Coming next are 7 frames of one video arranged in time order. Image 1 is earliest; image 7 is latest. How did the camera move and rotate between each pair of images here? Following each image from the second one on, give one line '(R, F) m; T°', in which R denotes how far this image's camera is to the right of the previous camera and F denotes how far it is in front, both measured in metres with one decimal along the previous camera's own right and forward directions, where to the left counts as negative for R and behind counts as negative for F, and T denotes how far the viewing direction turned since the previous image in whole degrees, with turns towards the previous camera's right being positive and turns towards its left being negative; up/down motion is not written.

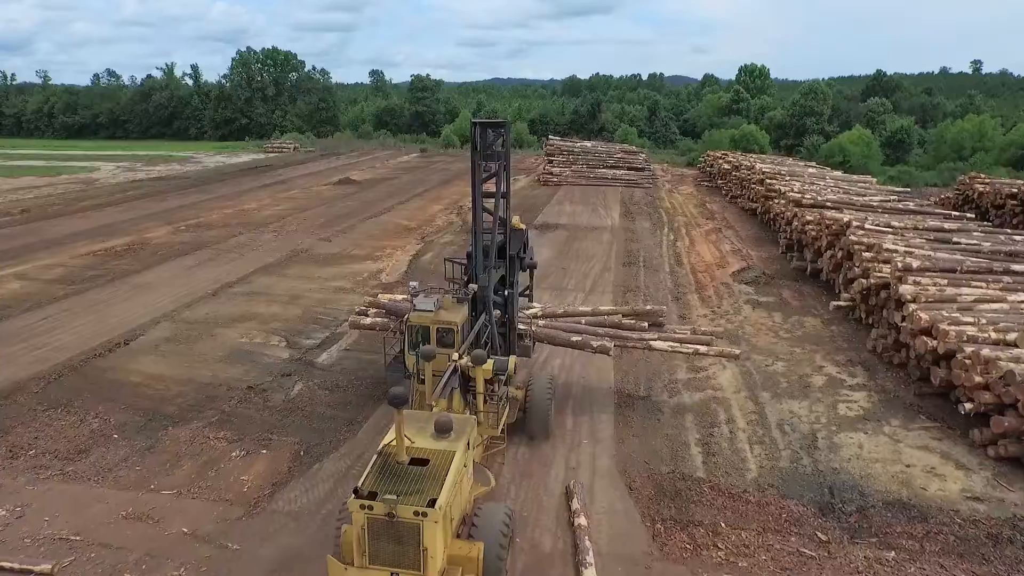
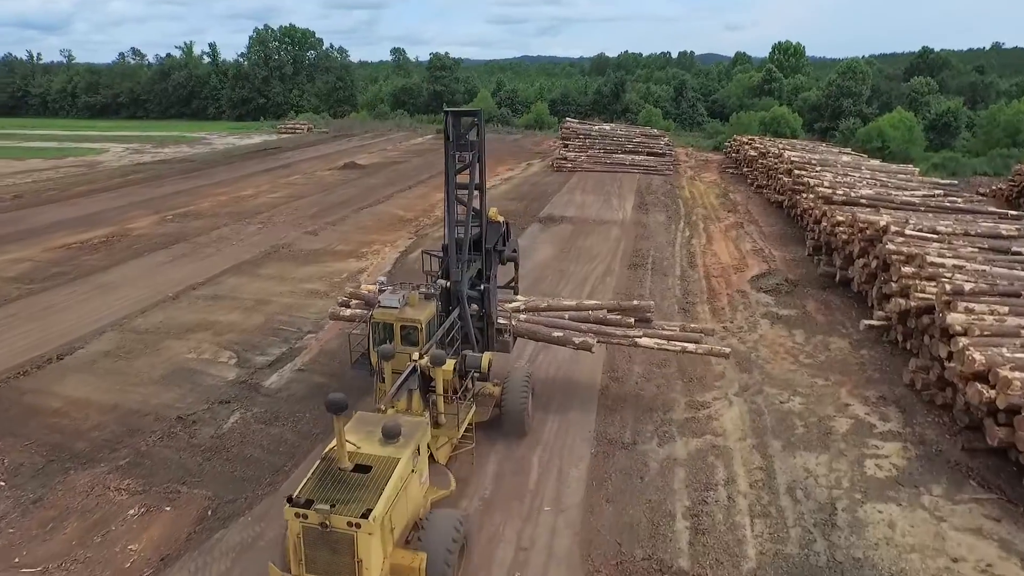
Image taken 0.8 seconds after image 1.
(+0.9, +1.6) m; -3°
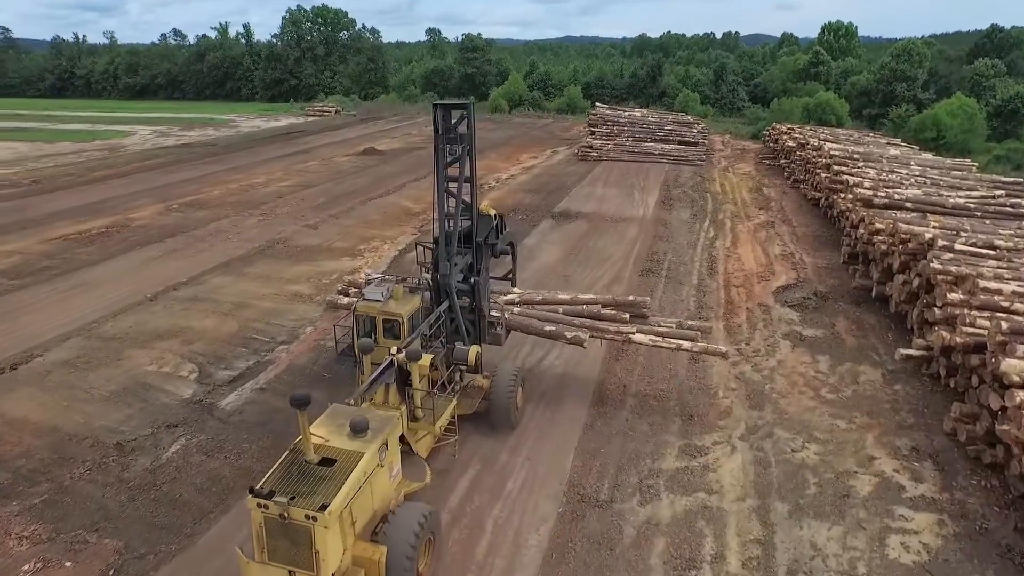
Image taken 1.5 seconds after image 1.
(+0.9, +1.2) m; -3°
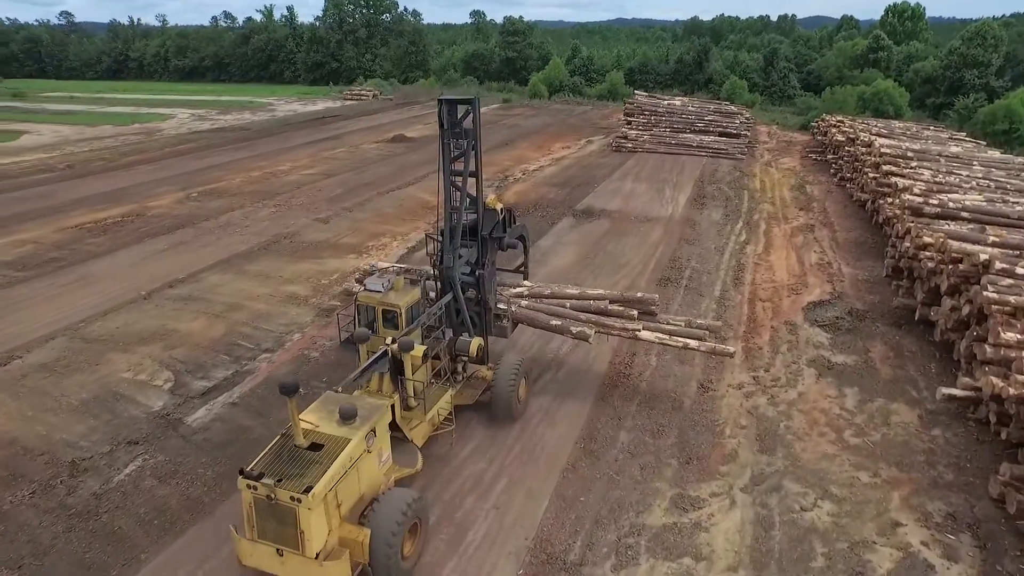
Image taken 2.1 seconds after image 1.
(+0.8, +0.9) m; -4°
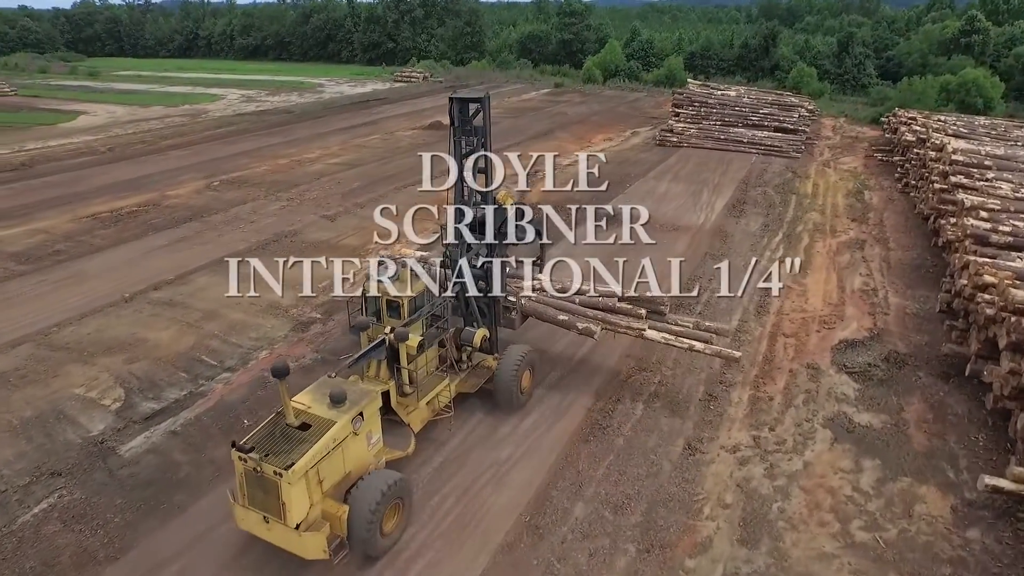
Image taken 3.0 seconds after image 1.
(+1.4, +1.2) m; -6°
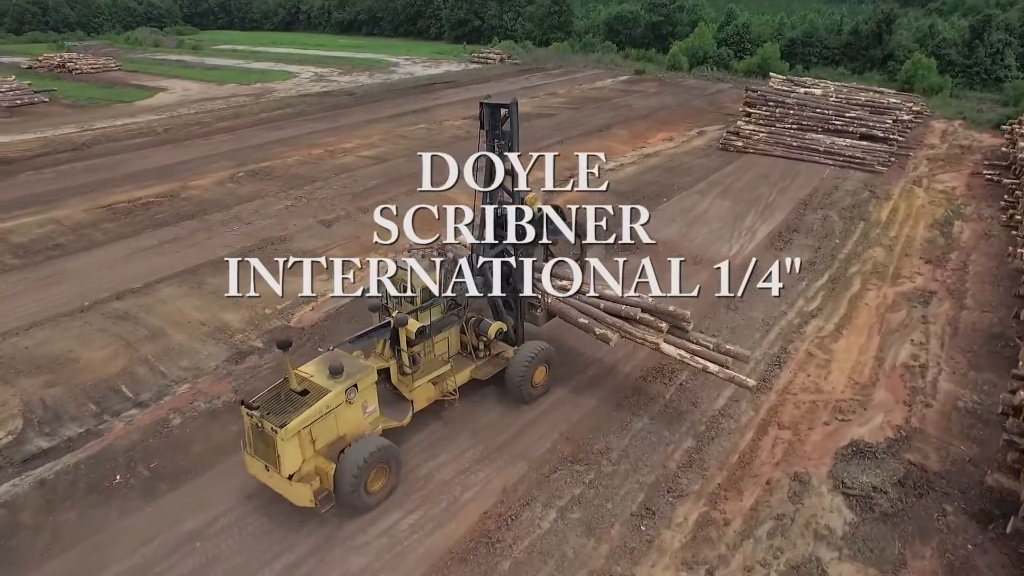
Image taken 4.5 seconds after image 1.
(+2.4, +1.9) m; -9°
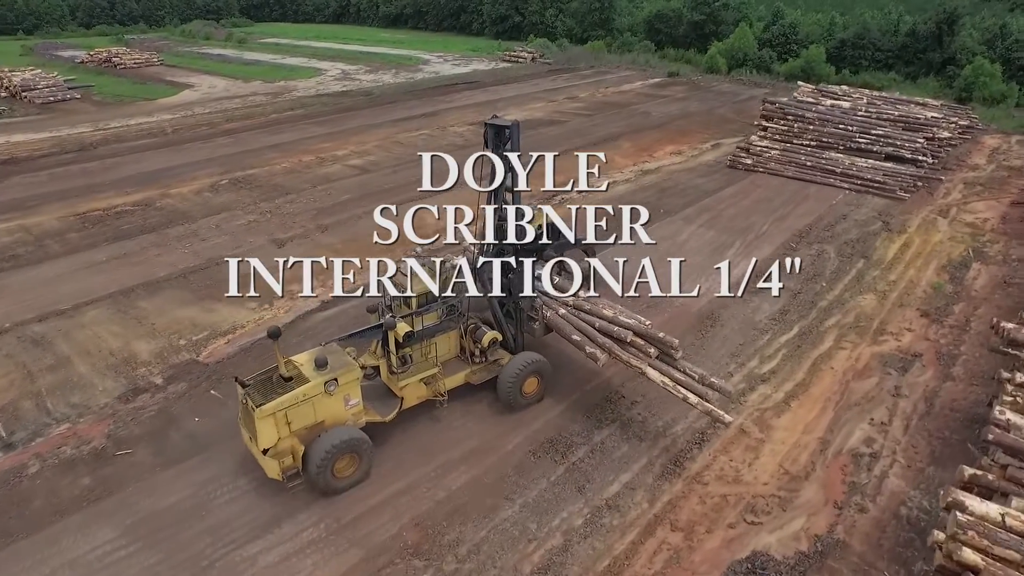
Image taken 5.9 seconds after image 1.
(+2.6, +1.2) m; -5°
